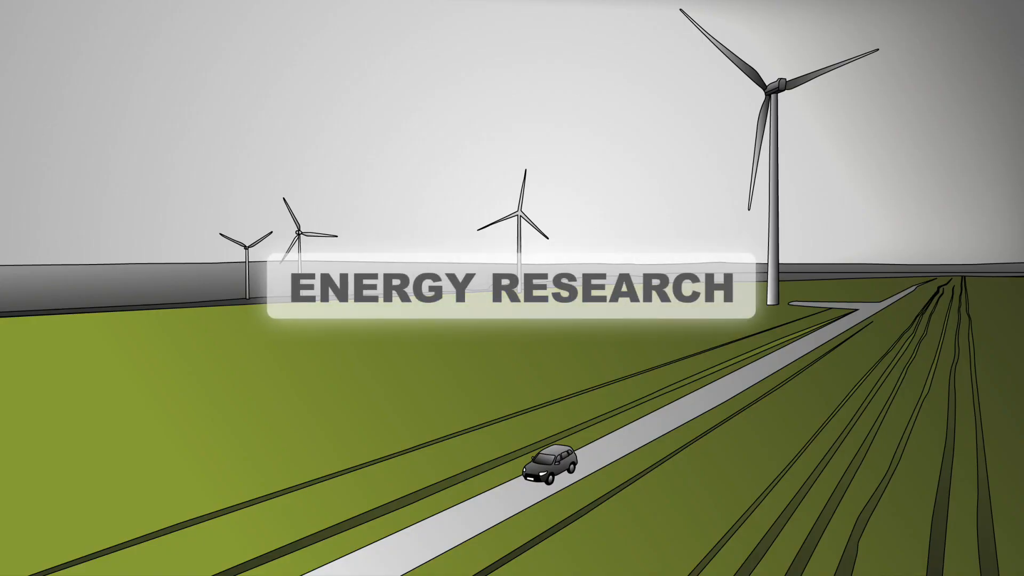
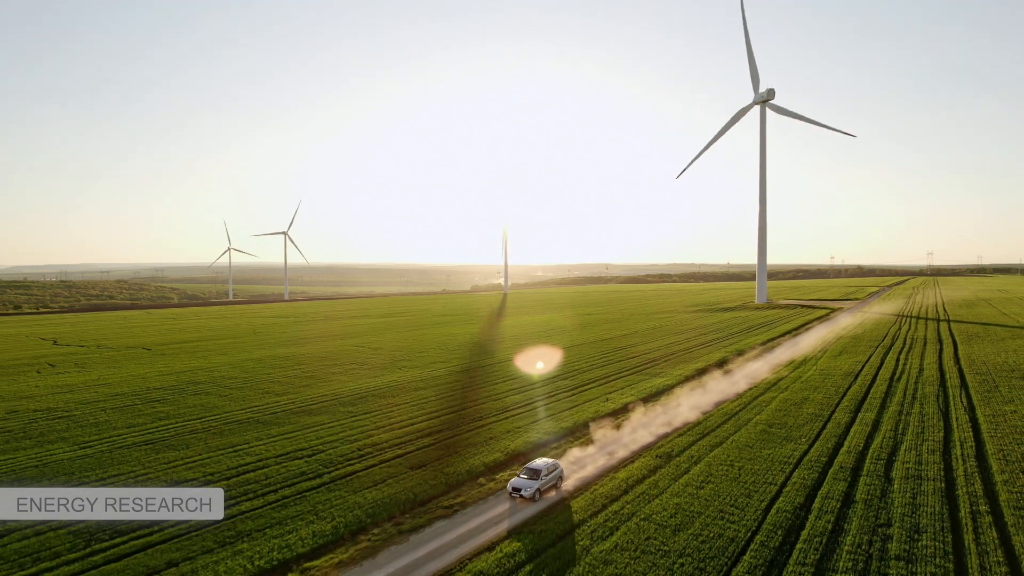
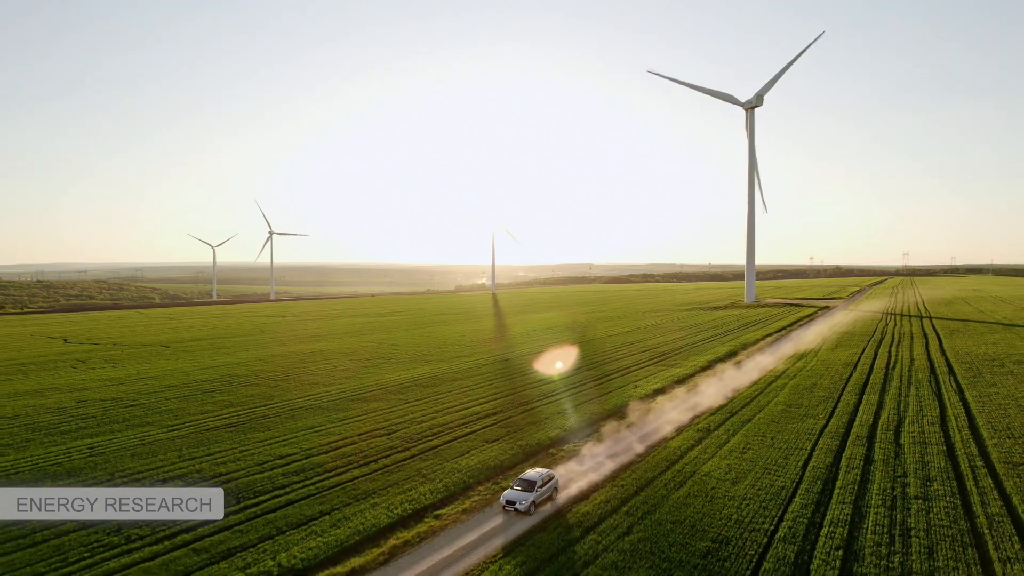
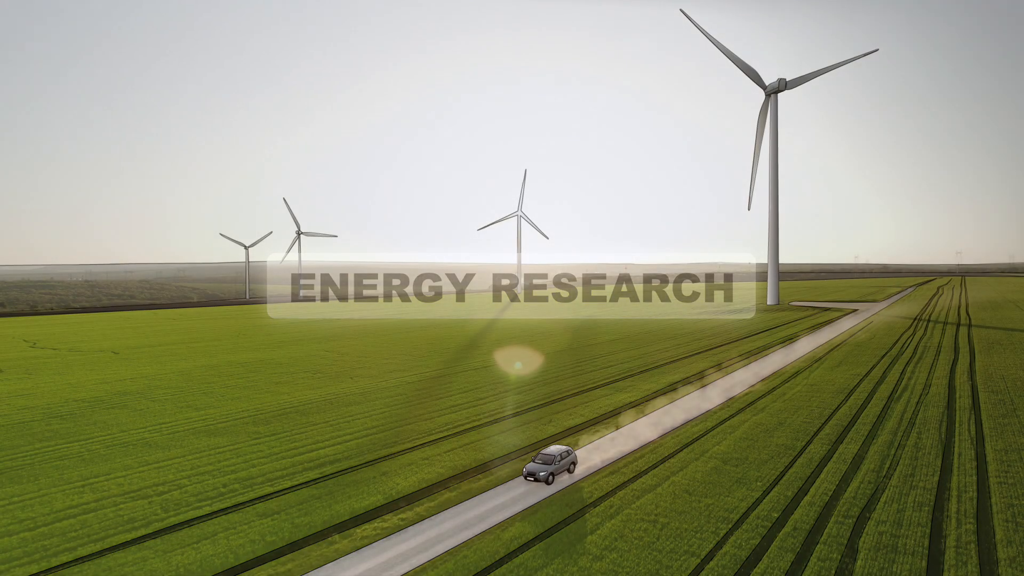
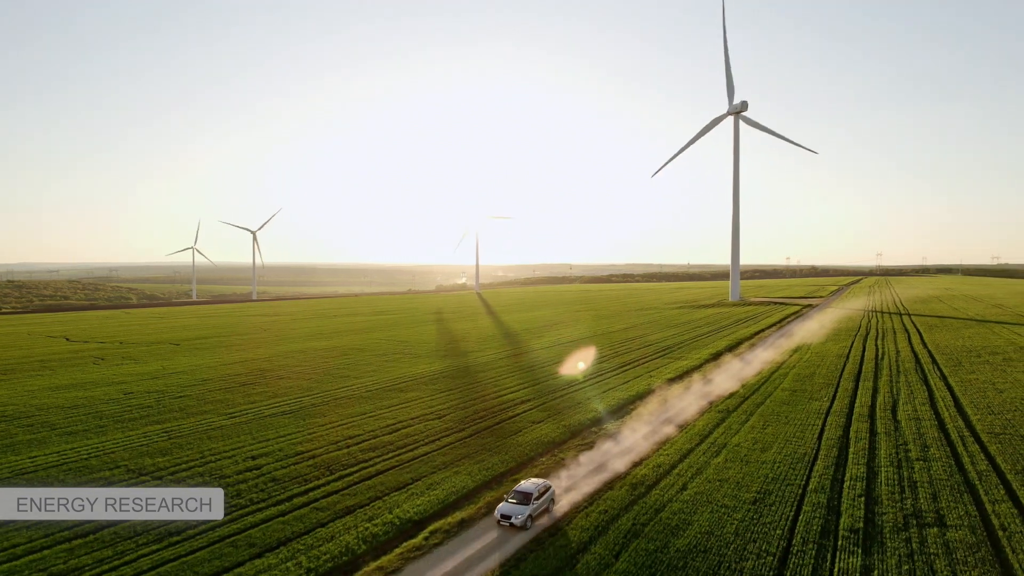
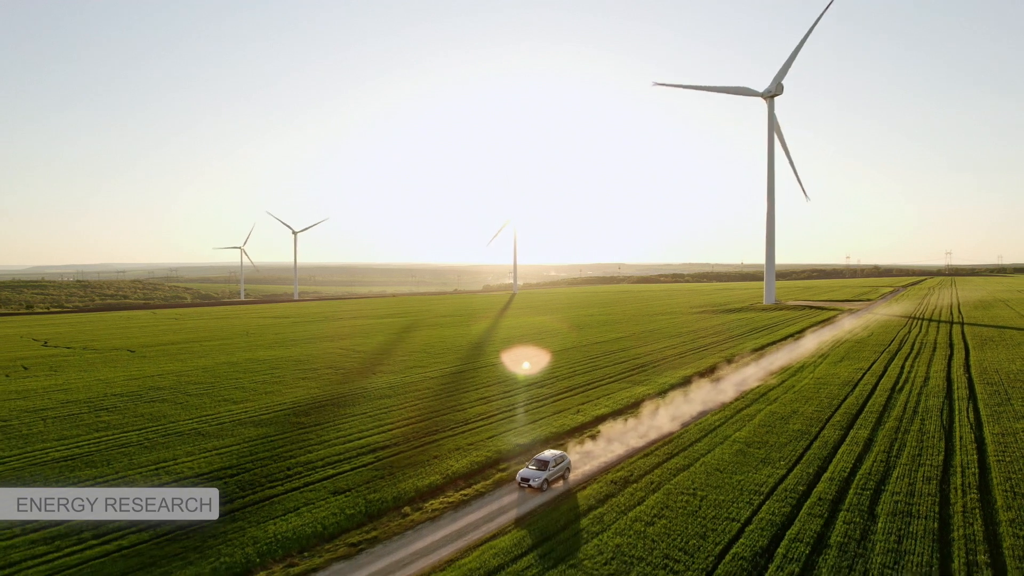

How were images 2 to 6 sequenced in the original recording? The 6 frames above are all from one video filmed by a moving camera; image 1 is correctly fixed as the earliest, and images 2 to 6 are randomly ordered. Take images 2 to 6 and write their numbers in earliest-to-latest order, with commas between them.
4, 6, 2, 3, 5
